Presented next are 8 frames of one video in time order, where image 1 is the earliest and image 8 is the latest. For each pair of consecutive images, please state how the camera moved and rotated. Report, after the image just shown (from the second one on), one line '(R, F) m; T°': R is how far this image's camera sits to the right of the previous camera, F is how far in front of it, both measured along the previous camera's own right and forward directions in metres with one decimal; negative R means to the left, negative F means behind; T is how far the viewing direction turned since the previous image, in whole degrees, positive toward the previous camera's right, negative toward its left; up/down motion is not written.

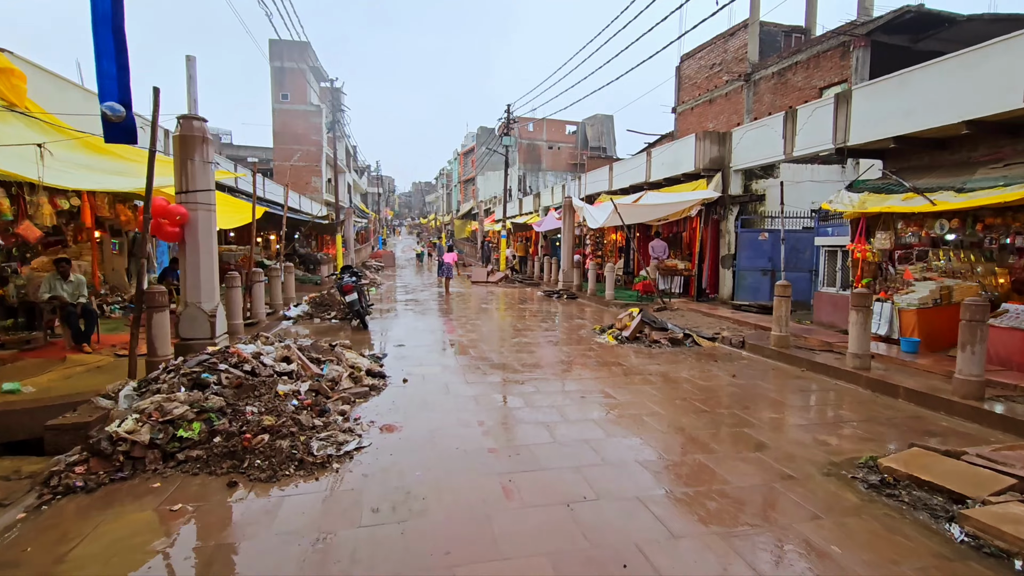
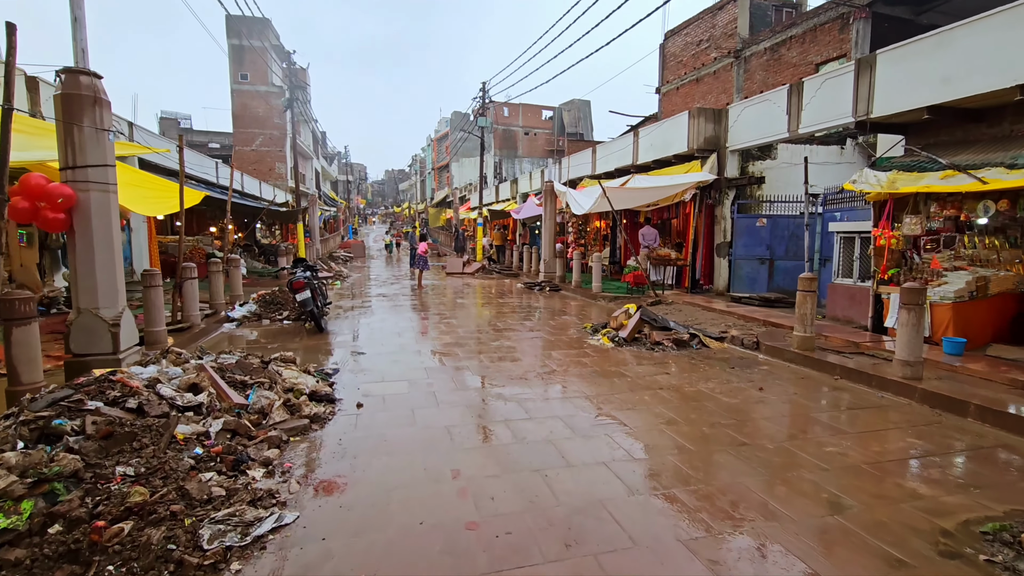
(0.0, +1.2) m; +3°
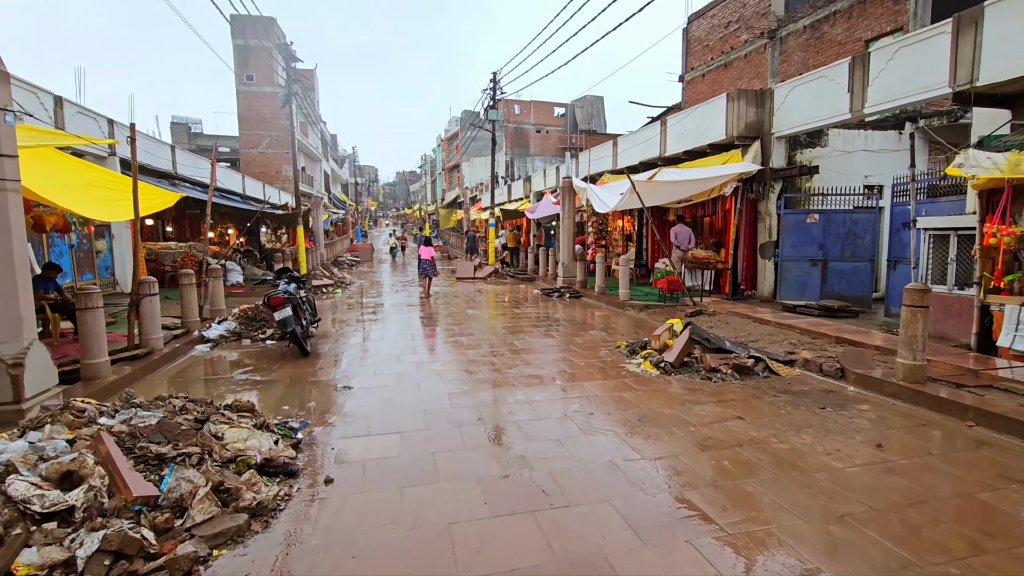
(-0.1, +1.3) m; -1°
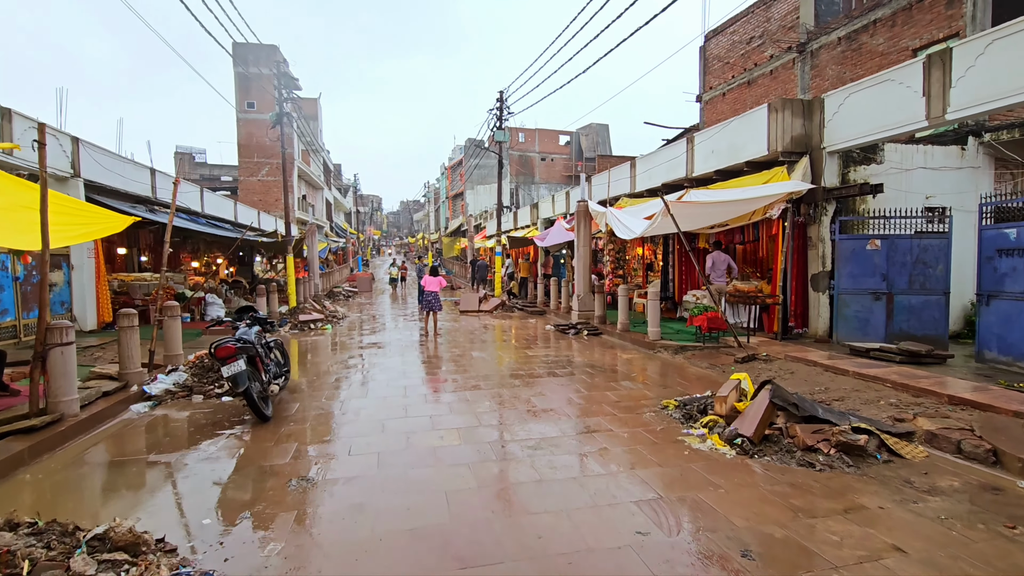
(-0.2, +1.4) m; 0°
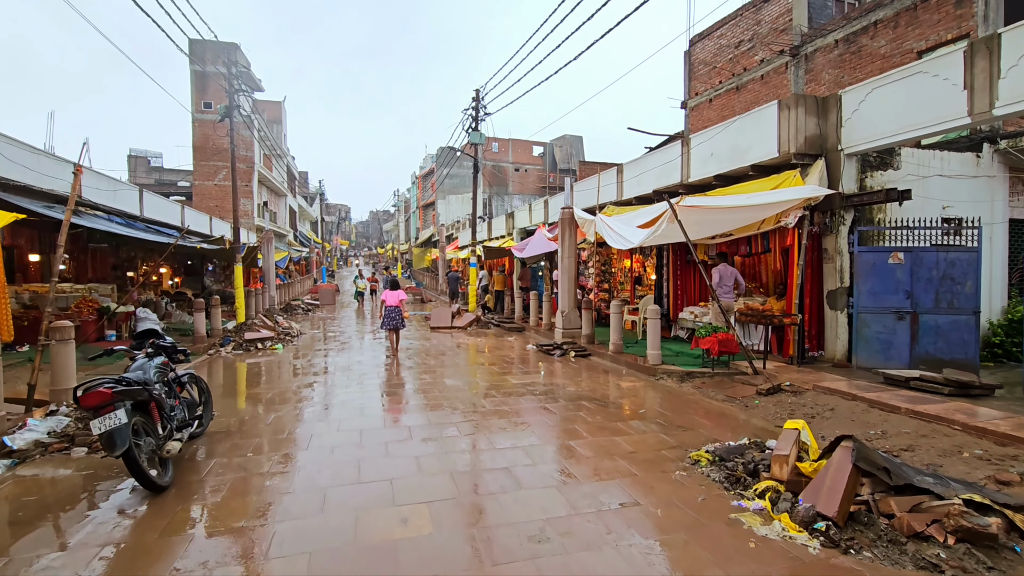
(-0.1, +1.3) m; +3°
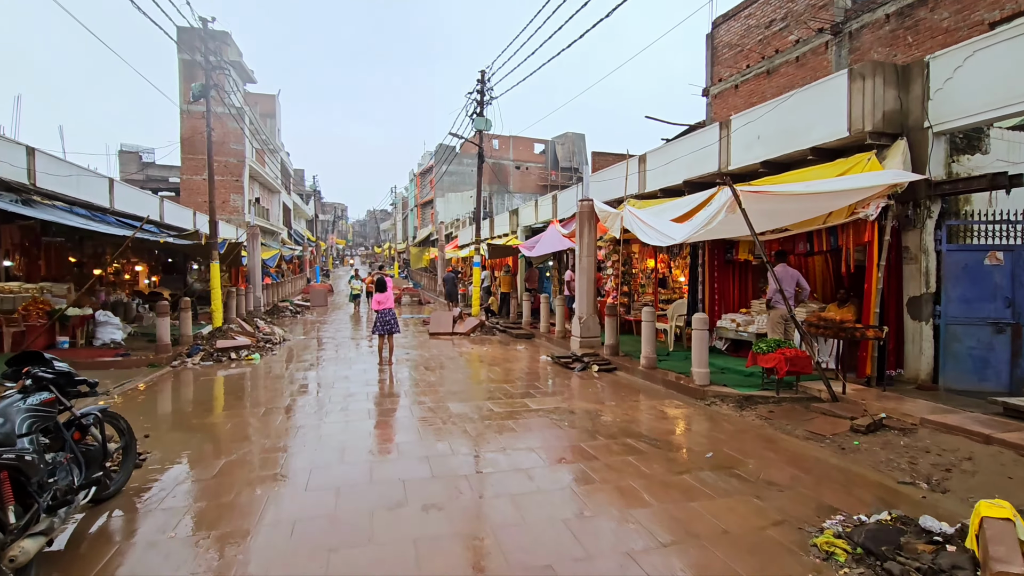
(-0.3, +1.4) m; 0°
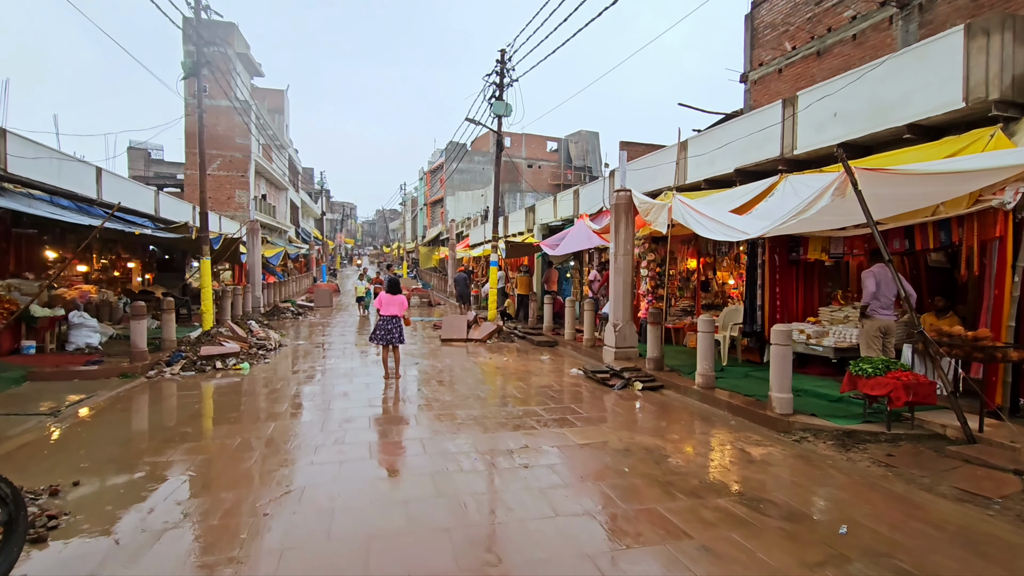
(-0.3, +1.3) m; -1°
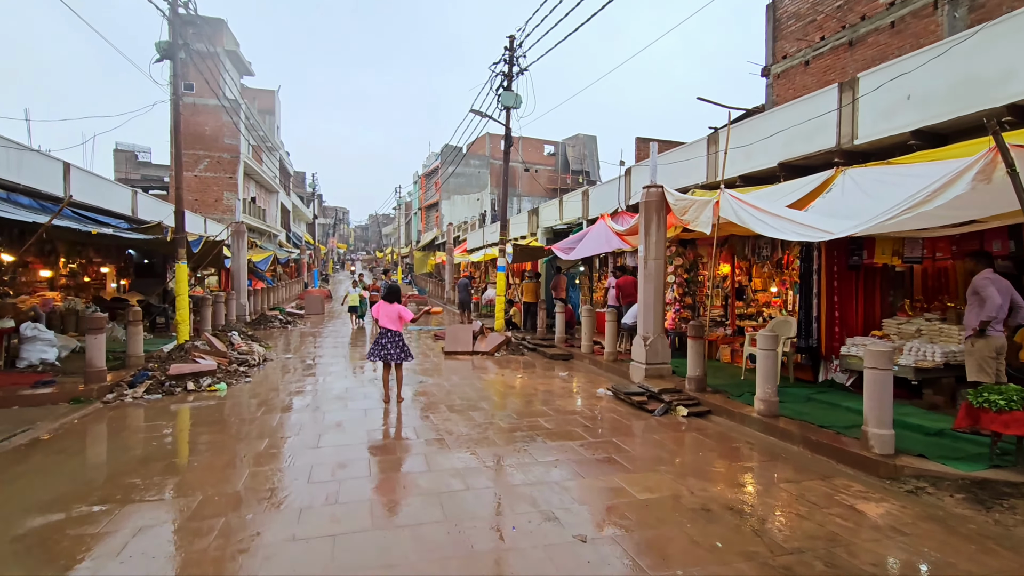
(-0.4, +1.1) m; +1°
